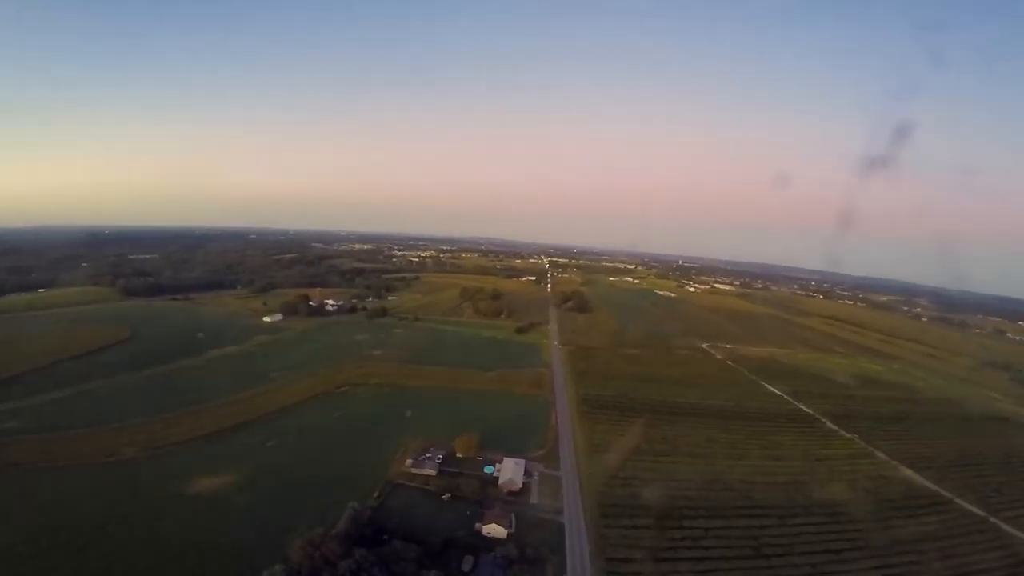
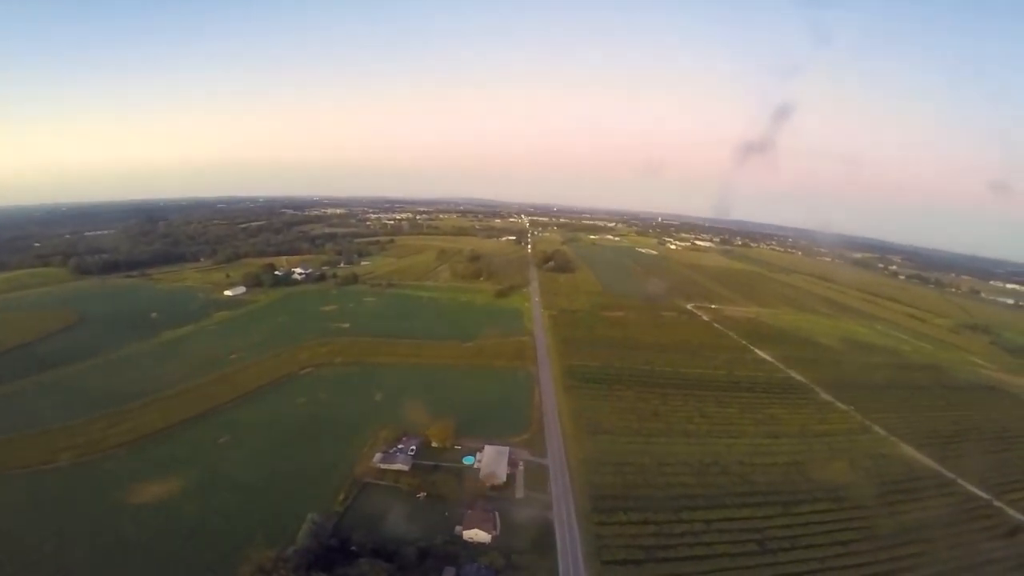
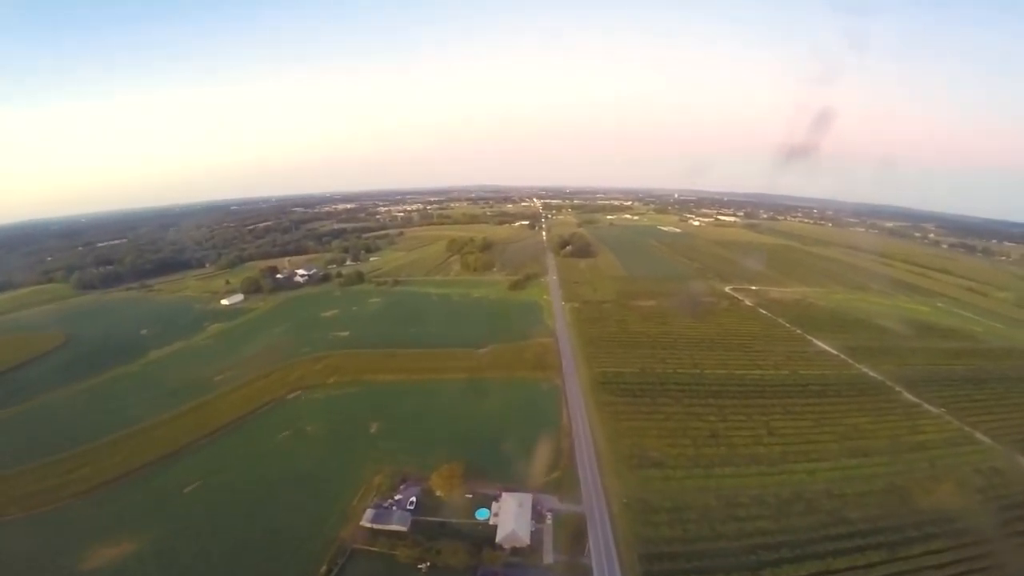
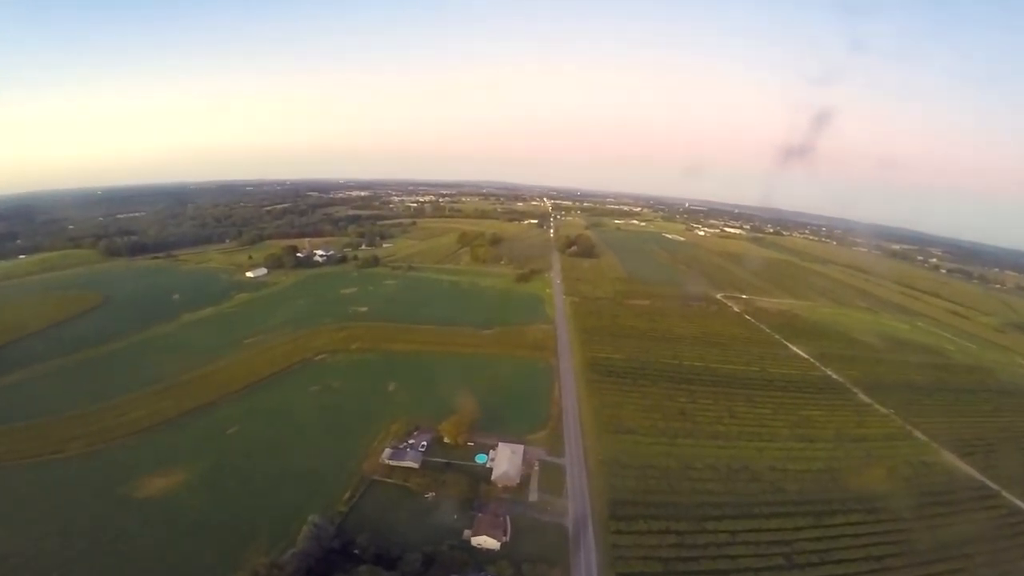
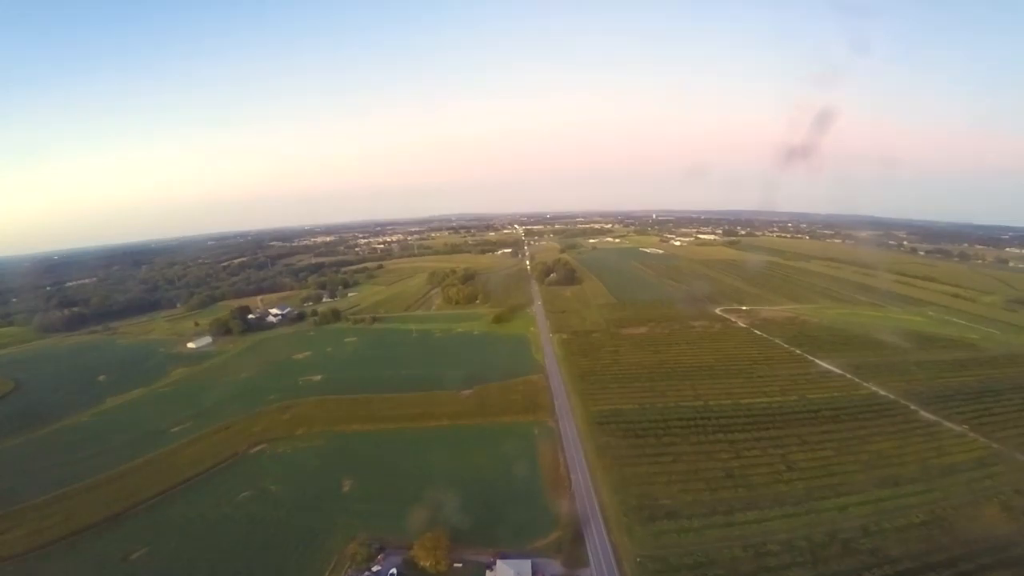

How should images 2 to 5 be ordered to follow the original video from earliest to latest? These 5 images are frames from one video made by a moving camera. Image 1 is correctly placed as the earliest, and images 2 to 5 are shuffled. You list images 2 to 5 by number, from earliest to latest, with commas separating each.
2, 4, 3, 5
